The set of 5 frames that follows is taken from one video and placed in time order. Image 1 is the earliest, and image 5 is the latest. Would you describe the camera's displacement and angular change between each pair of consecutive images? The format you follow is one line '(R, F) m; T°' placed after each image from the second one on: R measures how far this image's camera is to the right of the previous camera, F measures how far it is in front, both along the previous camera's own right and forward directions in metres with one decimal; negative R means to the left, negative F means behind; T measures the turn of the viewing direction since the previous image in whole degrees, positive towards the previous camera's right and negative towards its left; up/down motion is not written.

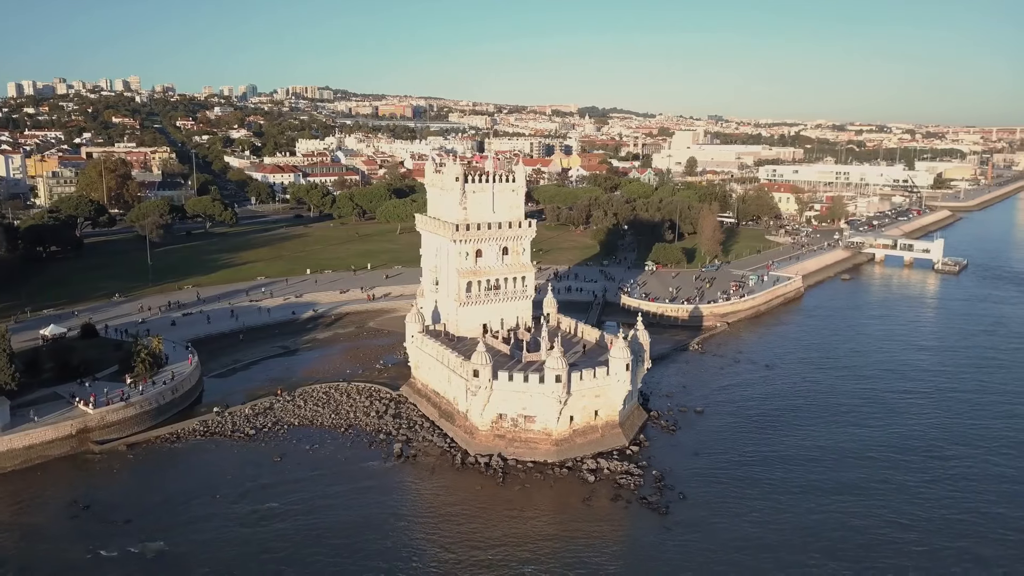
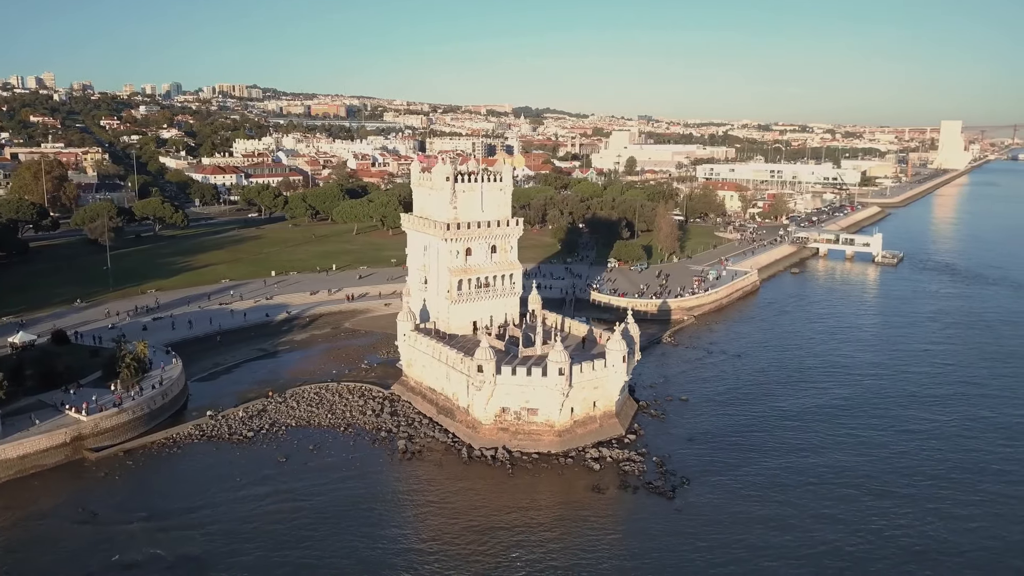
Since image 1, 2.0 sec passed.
(-2.6, -0.7) m; +5°
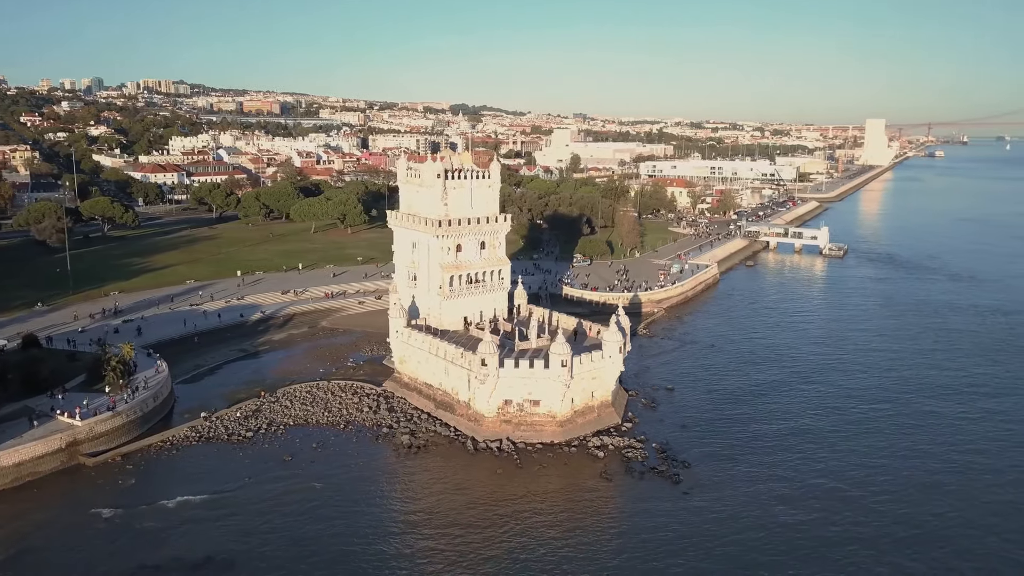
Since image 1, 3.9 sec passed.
(-2.5, -0.5) m; +5°
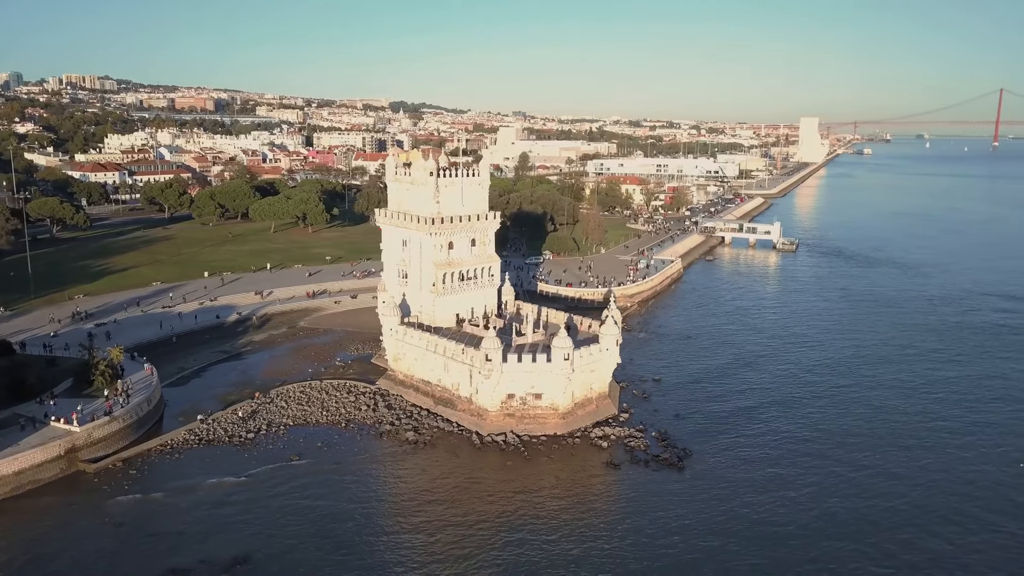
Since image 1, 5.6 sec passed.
(-2.5, -0.4) m; +4°
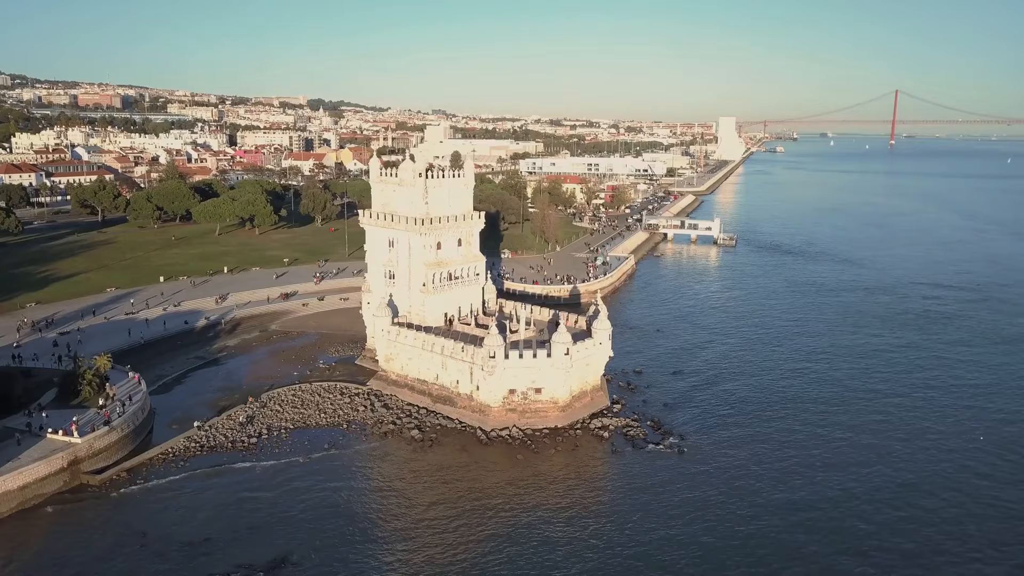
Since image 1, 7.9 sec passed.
(-3.2, -0.7) m; +6°
